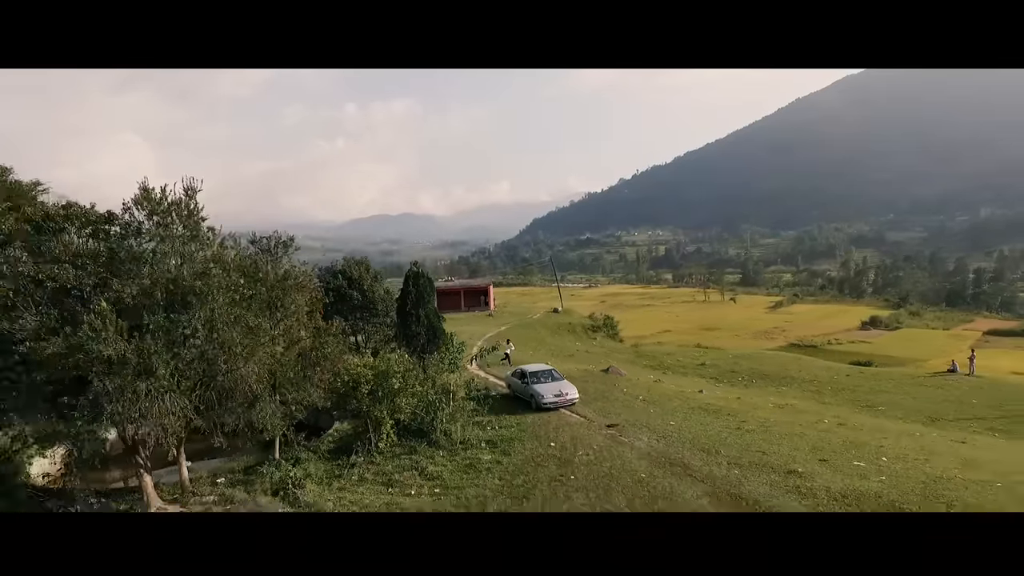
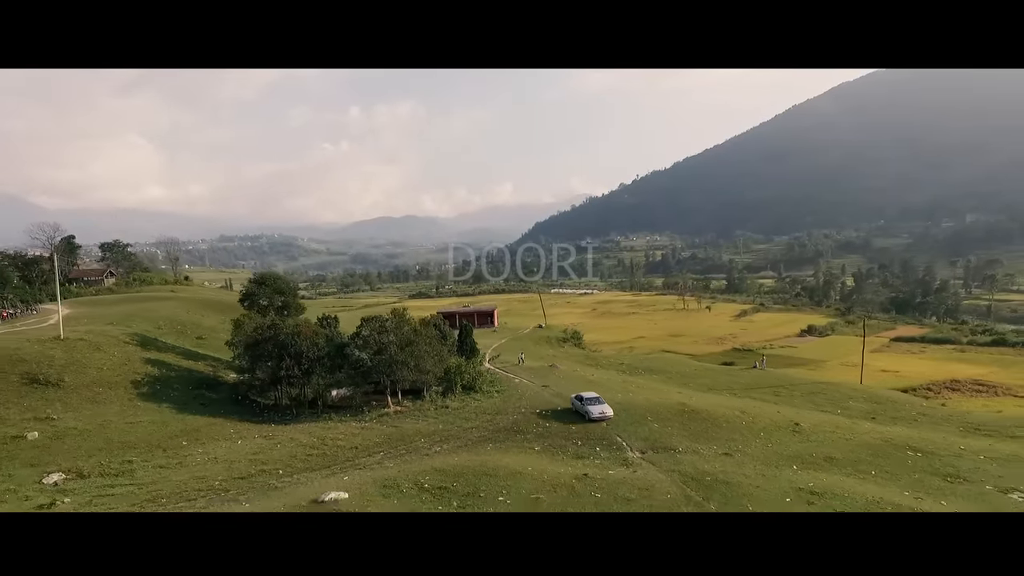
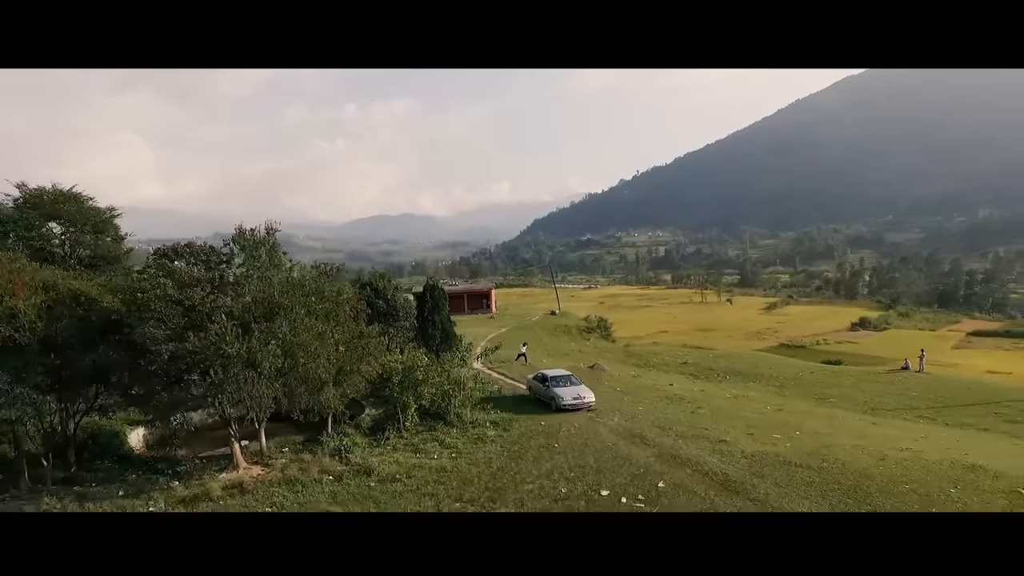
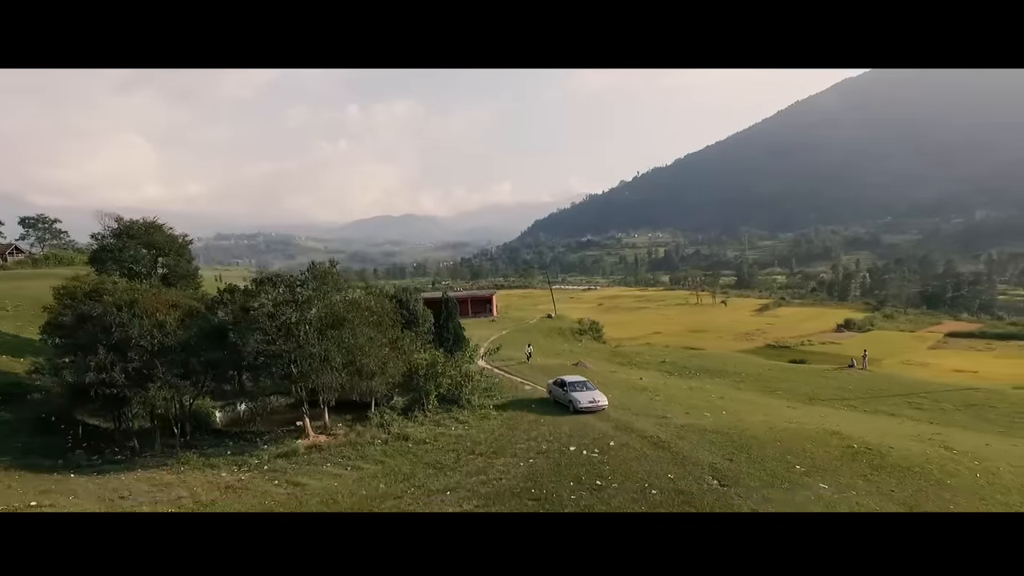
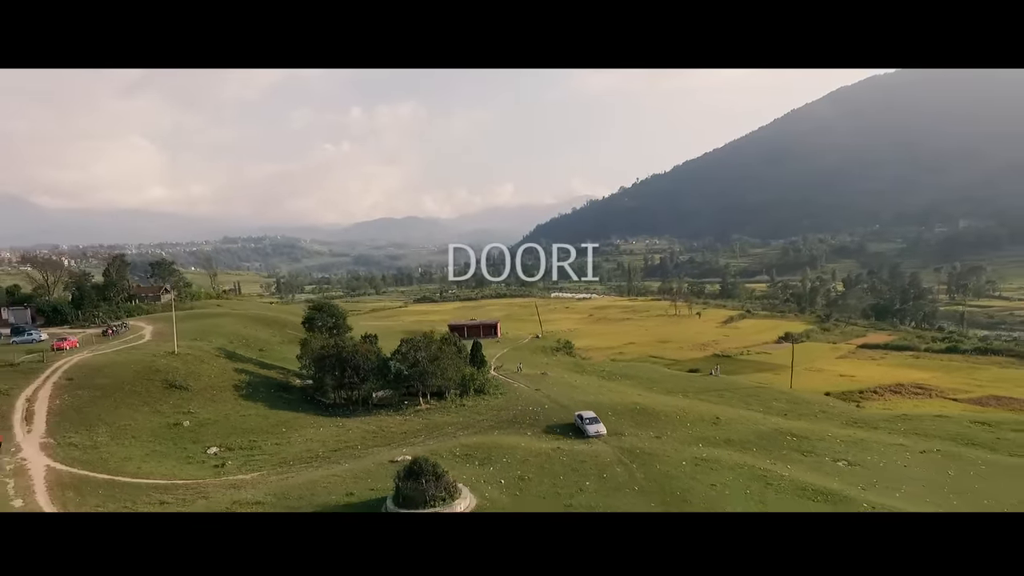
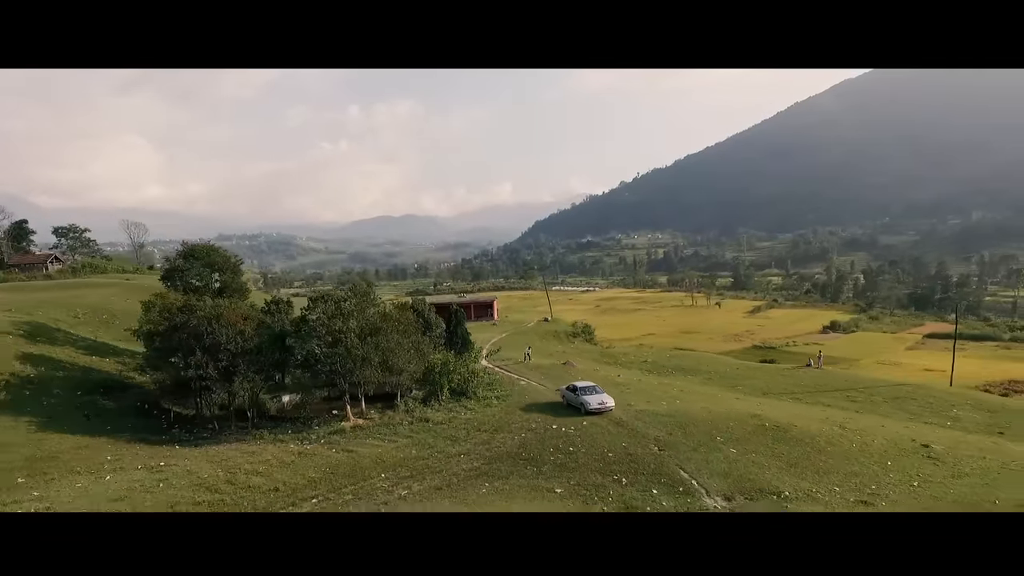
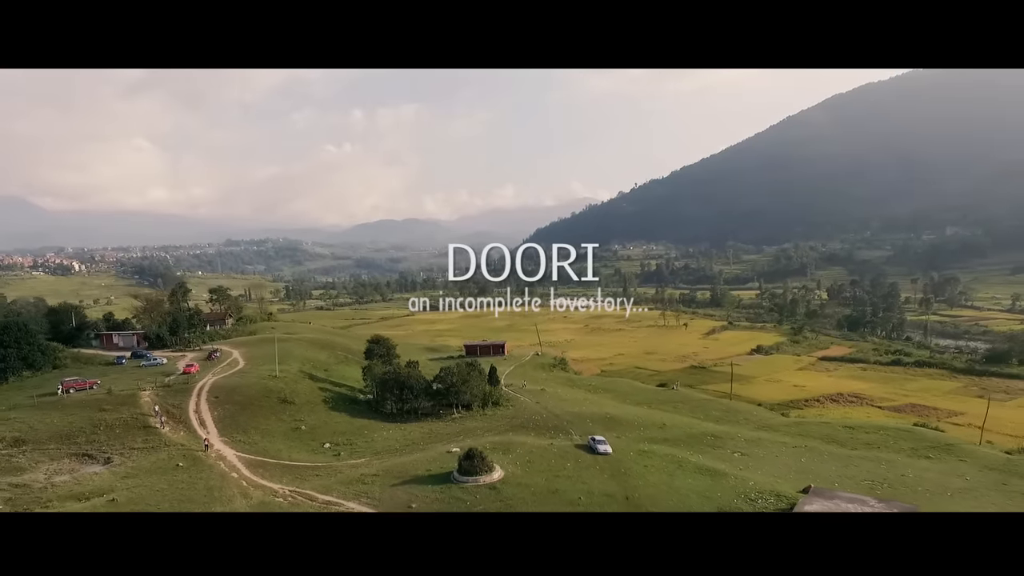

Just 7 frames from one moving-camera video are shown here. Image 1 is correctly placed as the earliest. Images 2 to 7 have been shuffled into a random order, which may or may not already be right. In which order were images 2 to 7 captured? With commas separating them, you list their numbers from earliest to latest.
3, 4, 6, 2, 5, 7
